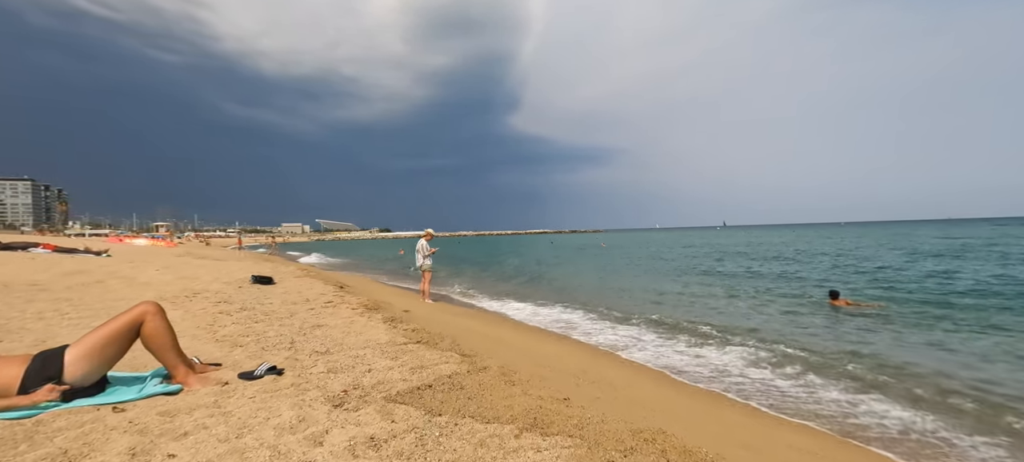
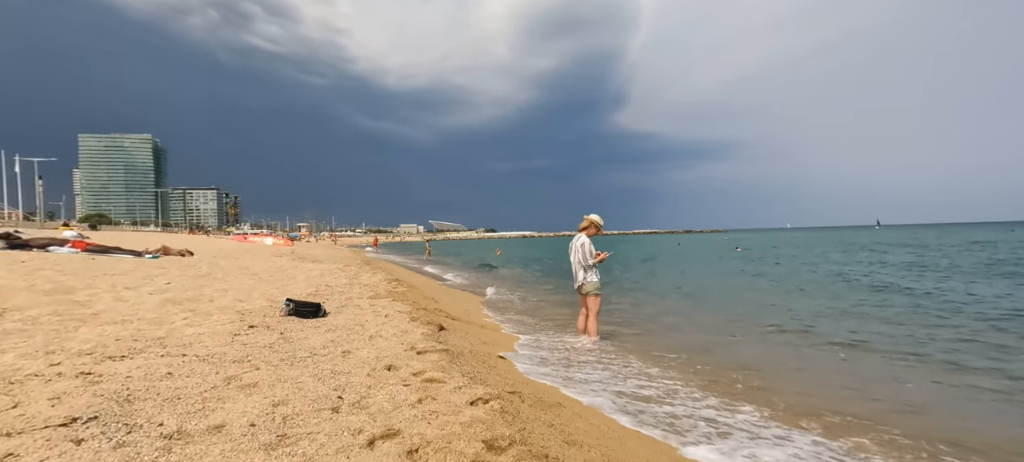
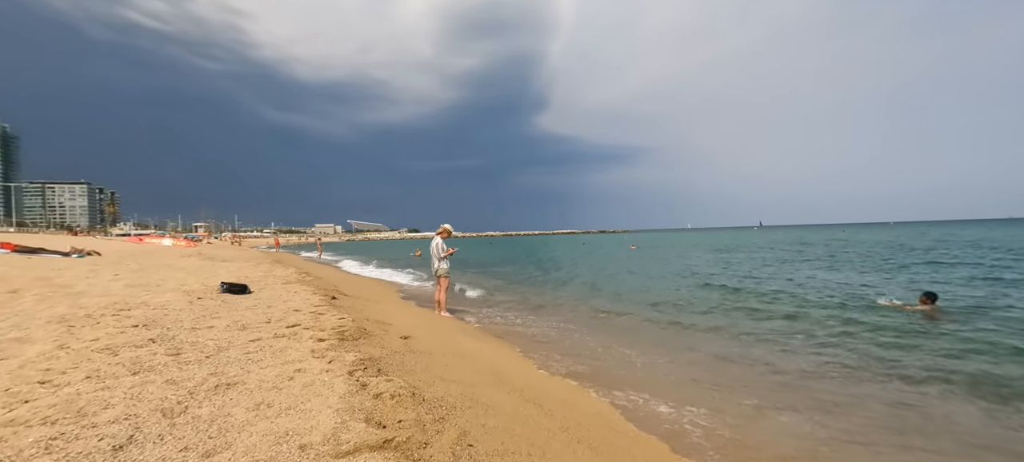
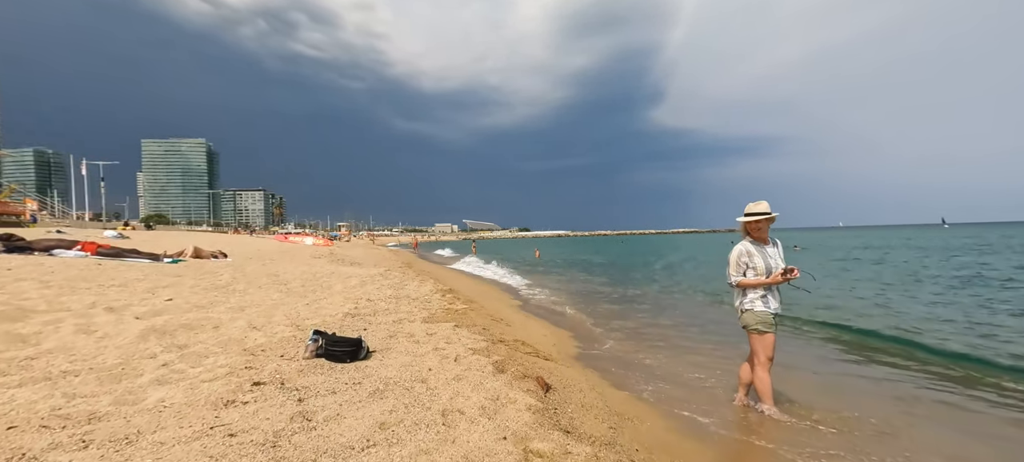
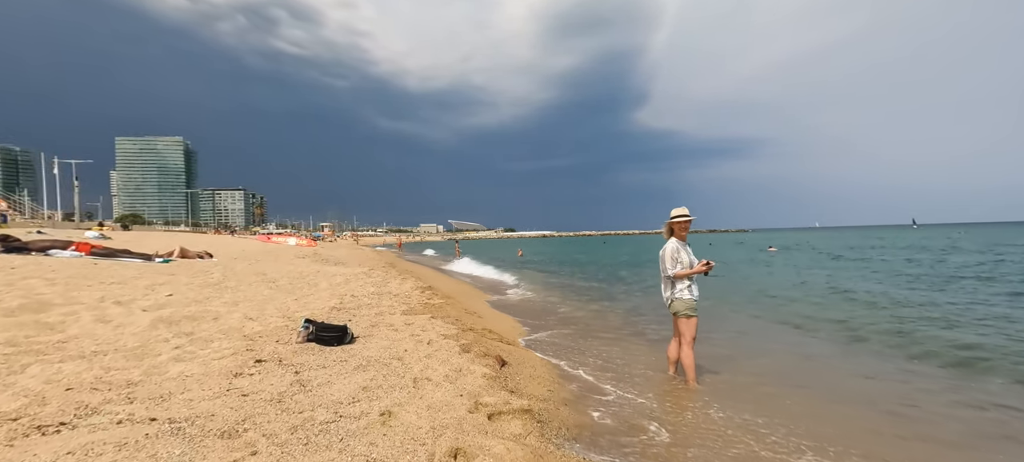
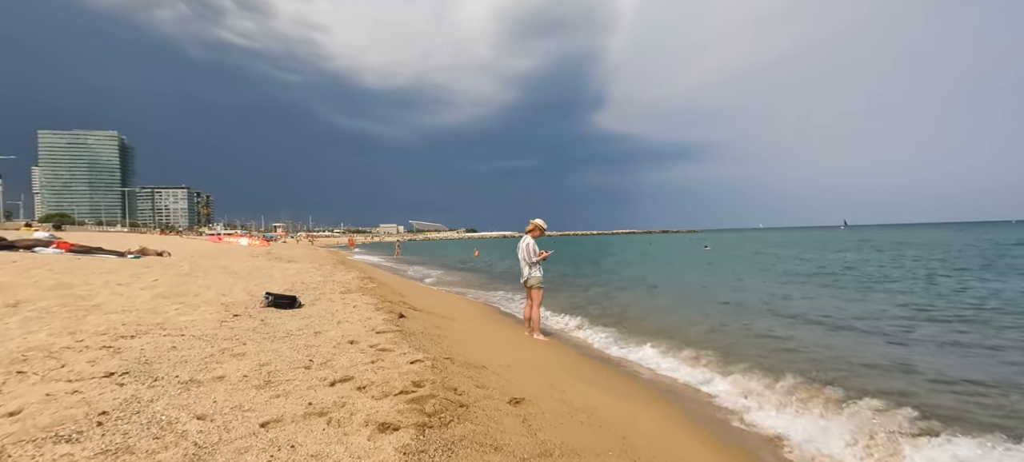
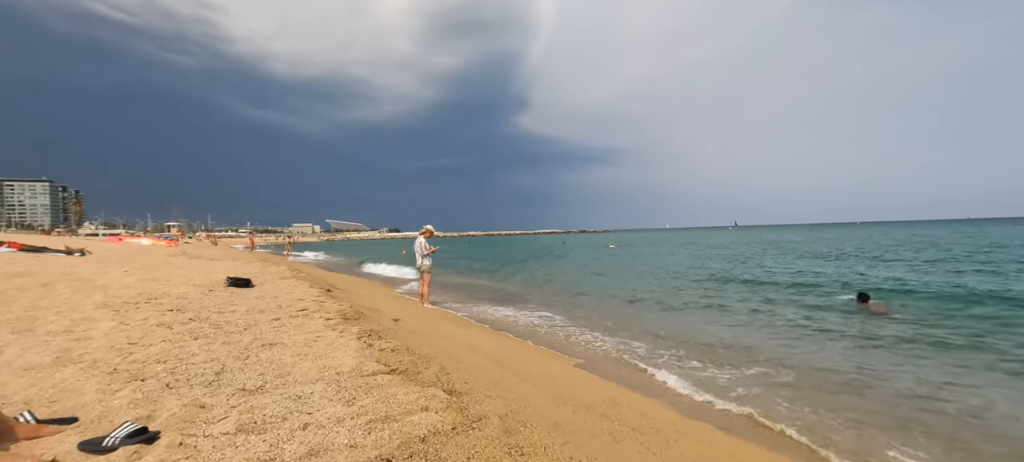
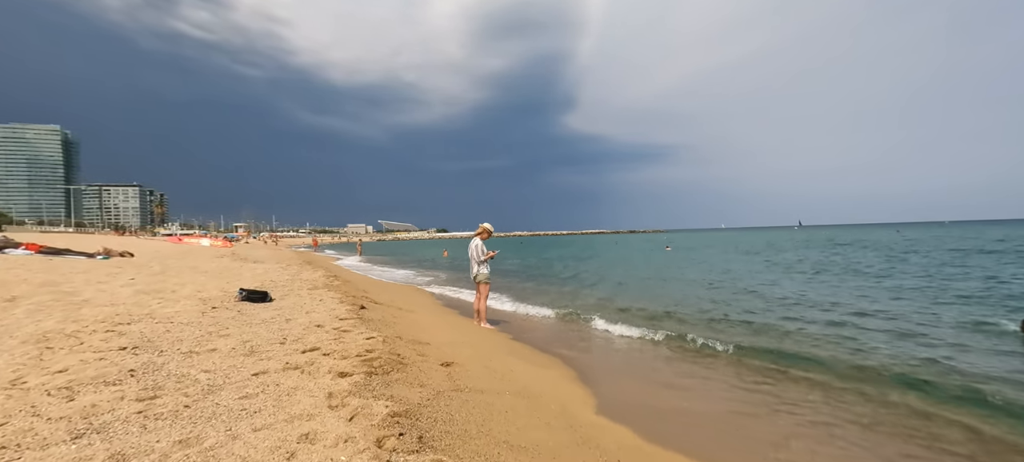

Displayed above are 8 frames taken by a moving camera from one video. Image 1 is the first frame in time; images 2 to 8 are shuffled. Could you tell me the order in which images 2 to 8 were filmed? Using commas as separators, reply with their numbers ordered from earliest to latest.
7, 3, 8, 6, 2, 5, 4
